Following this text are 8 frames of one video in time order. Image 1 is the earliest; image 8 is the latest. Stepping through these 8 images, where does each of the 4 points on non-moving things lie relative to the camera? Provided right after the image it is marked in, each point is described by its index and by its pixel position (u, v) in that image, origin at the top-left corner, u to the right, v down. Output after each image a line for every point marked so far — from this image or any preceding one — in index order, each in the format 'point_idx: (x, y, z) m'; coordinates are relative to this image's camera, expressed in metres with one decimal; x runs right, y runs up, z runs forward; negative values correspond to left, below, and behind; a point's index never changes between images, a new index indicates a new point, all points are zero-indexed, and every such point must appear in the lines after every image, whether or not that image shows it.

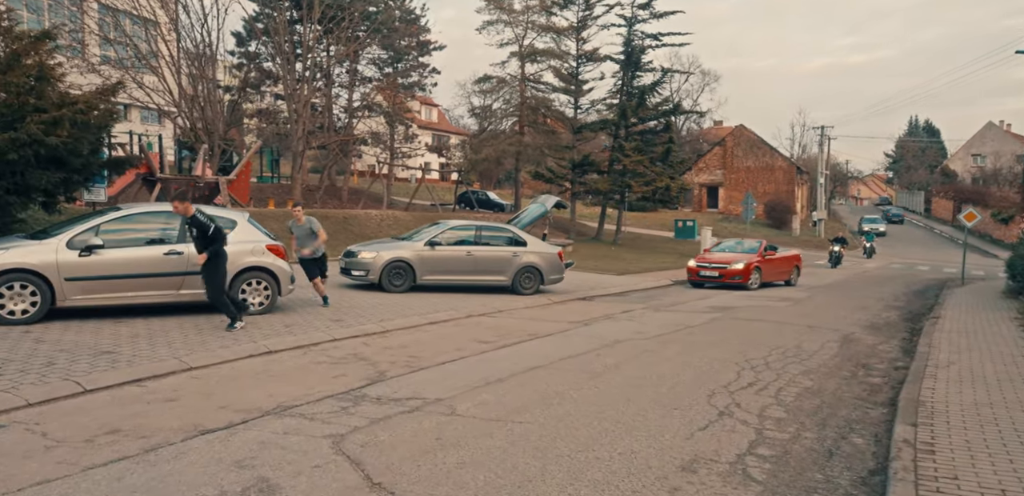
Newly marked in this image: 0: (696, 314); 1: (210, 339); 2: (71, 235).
0: (+3.4, -1.2, +13.0) m
1: (-3.7, -1.1, +8.8) m
2: (-5.9, +0.2, +9.5) m
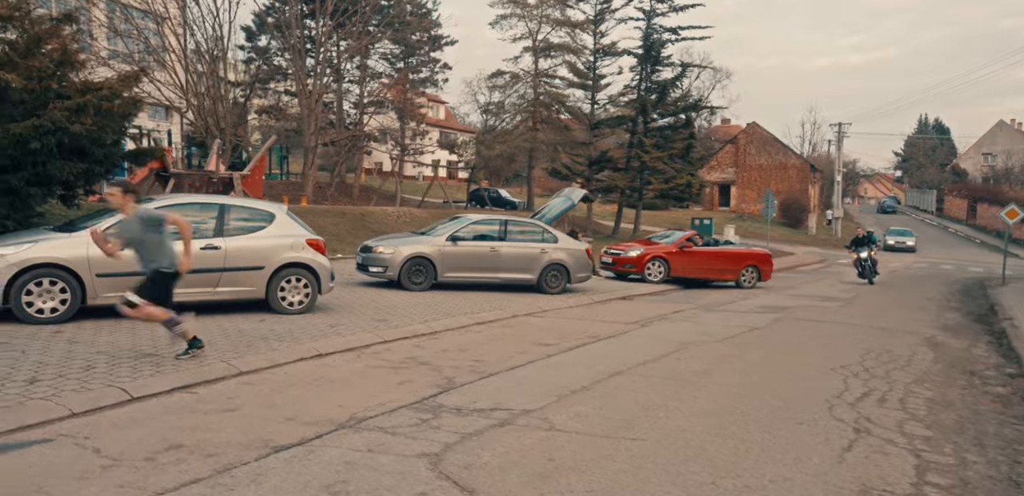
0: (+4.2, -1.2, +12.4) m
1: (-2.9, -1.0, +8.1) m
2: (-5.1, +0.2, +8.9) m
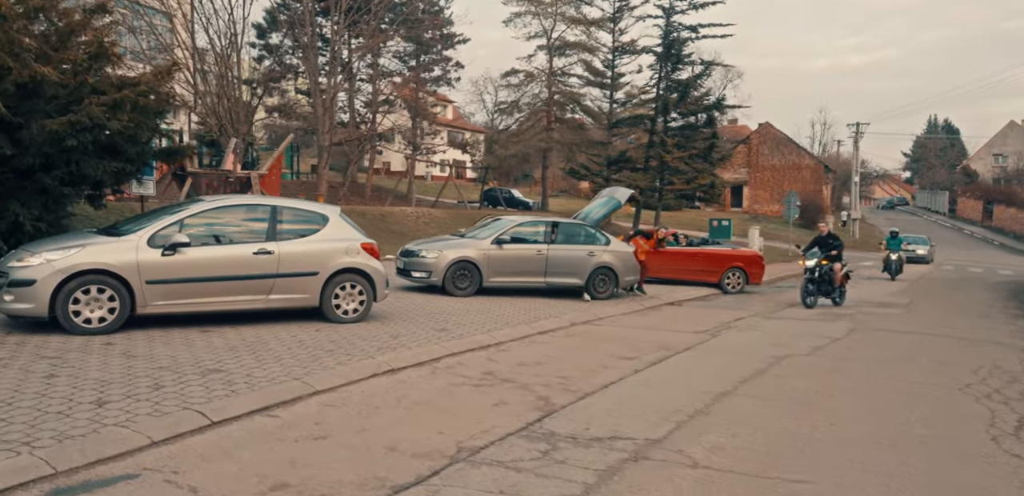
0: (+5.1, -1.3, +11.8) m
1: (-2.0, -1.1, +7.6) m
2: (-4.2, +0.2, +8.4) m
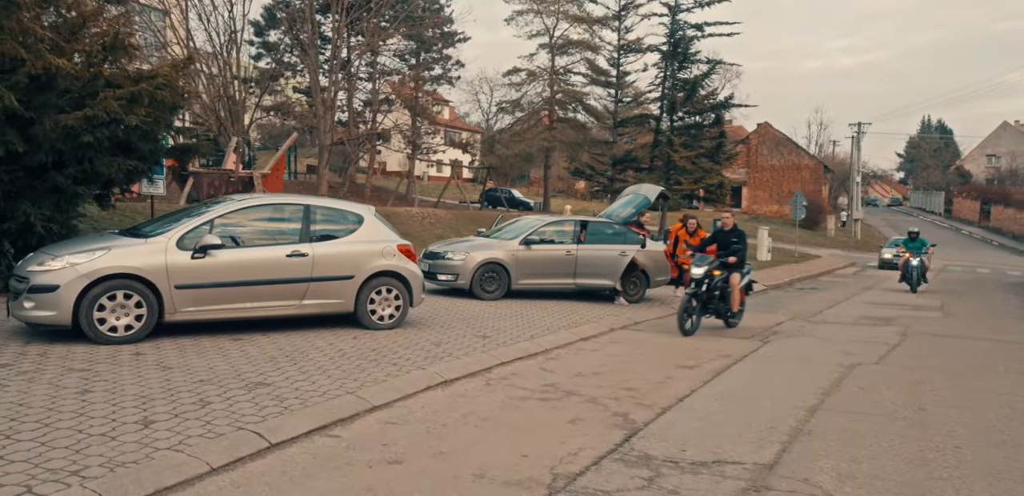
0: (+5.6, -1.3, +11.3) m
1: (-1.4, -1.1, +7.1) m
2: (-3.7, +0.2, +7.8) m
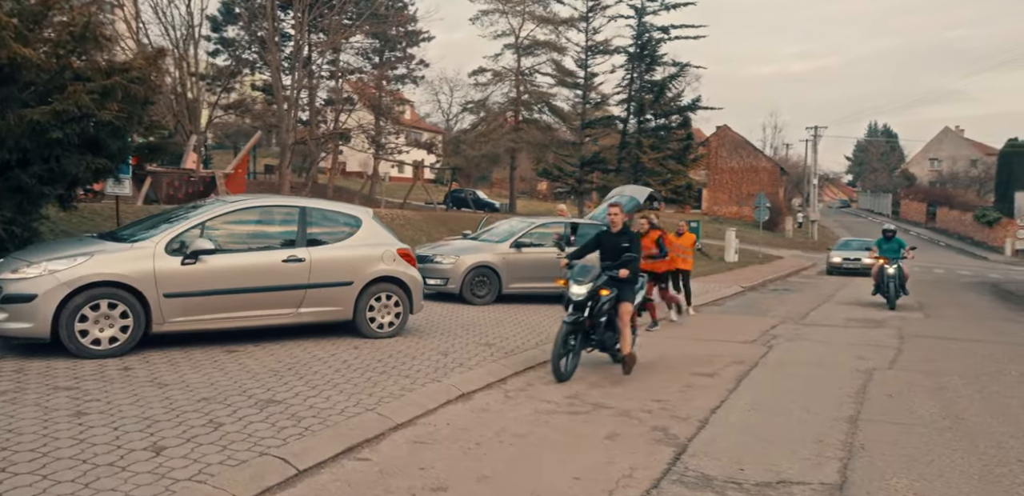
0: (+5.5, -1.4, +11.3) m
1: (-1.3, -1.2, +6.6) m
2: (-3.5, +0.1, +7.3) m
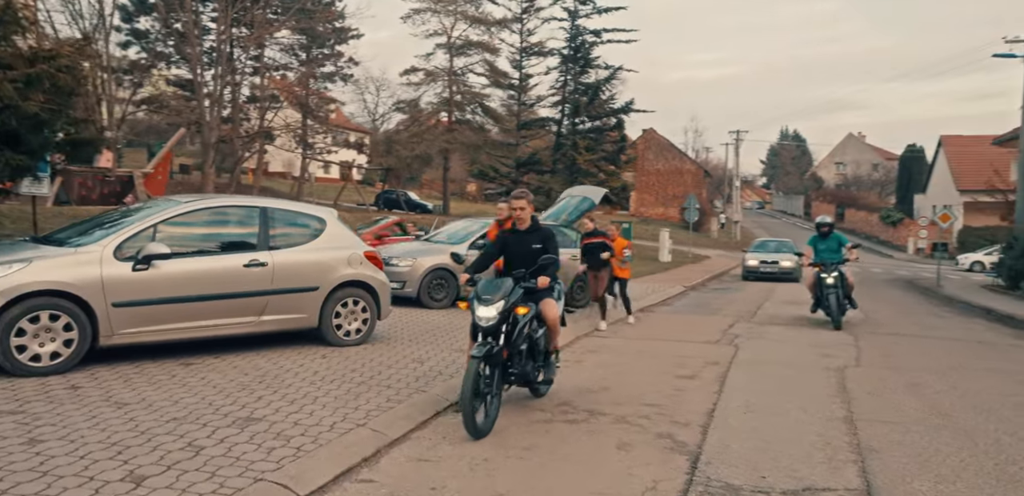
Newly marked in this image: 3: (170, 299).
0: (+4.9, -1.3, +11.6) m
1: (-1.4, -1.2, +6.2) m
2: (-3.7, +0.1, +6.6) m
3: (-3.2, -0.5, +6.7) m
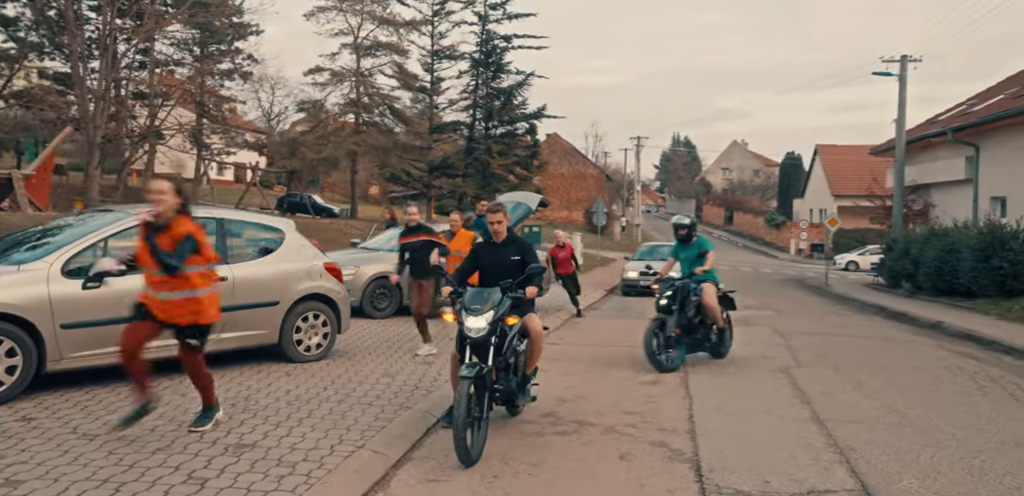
0: (+4.0, -1.5, +12.2) m
1: (-1.5, -1.3, +6.0) m
2: (-3.8, -0.1, +6.1) m
3: (-3.4, -0.6, +6.3) m
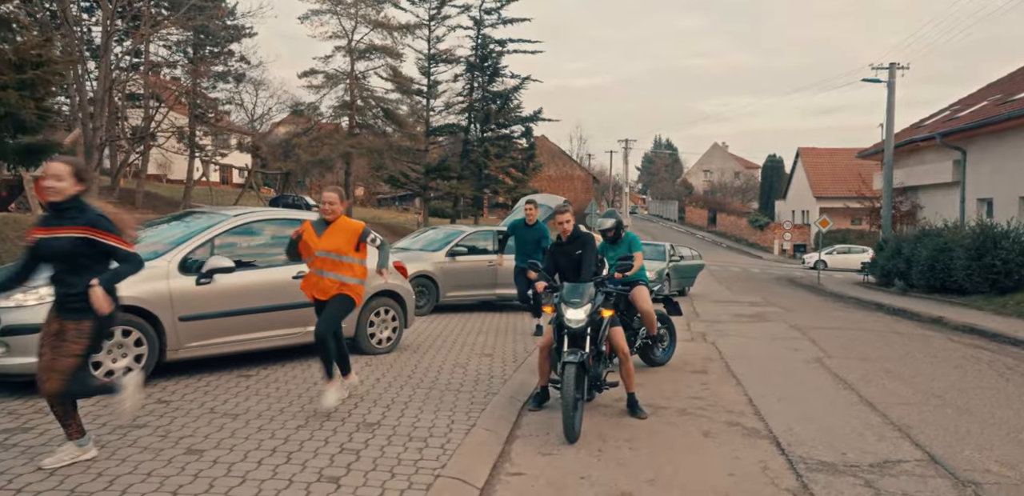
0: (+4.6, -1.4, +12.8) m
1: (-0.7, -1.3, +6.5) m
2: (-3.1, -0.1, +6.5) m
3: (-2.7, -0.6, +6.7) m
